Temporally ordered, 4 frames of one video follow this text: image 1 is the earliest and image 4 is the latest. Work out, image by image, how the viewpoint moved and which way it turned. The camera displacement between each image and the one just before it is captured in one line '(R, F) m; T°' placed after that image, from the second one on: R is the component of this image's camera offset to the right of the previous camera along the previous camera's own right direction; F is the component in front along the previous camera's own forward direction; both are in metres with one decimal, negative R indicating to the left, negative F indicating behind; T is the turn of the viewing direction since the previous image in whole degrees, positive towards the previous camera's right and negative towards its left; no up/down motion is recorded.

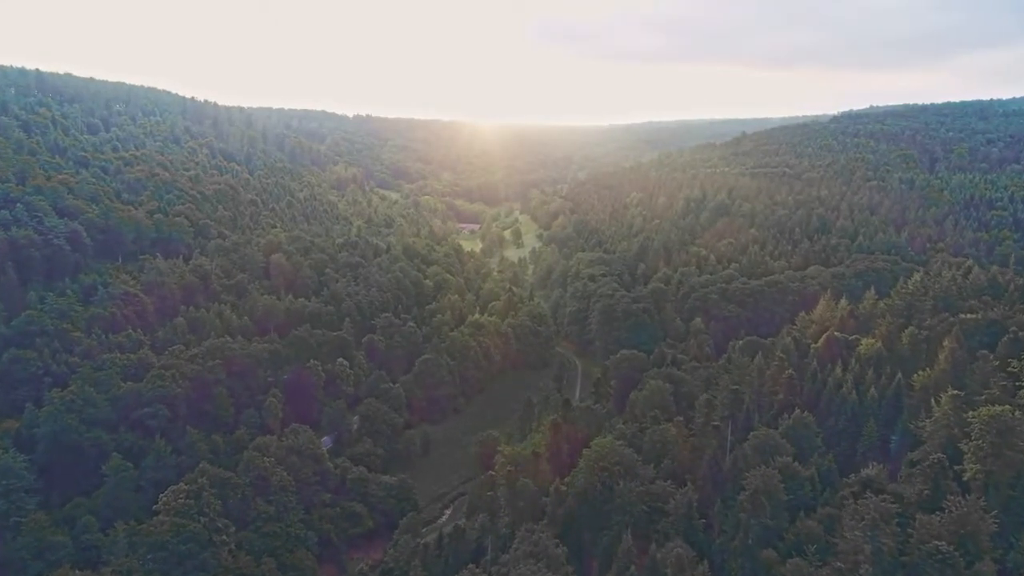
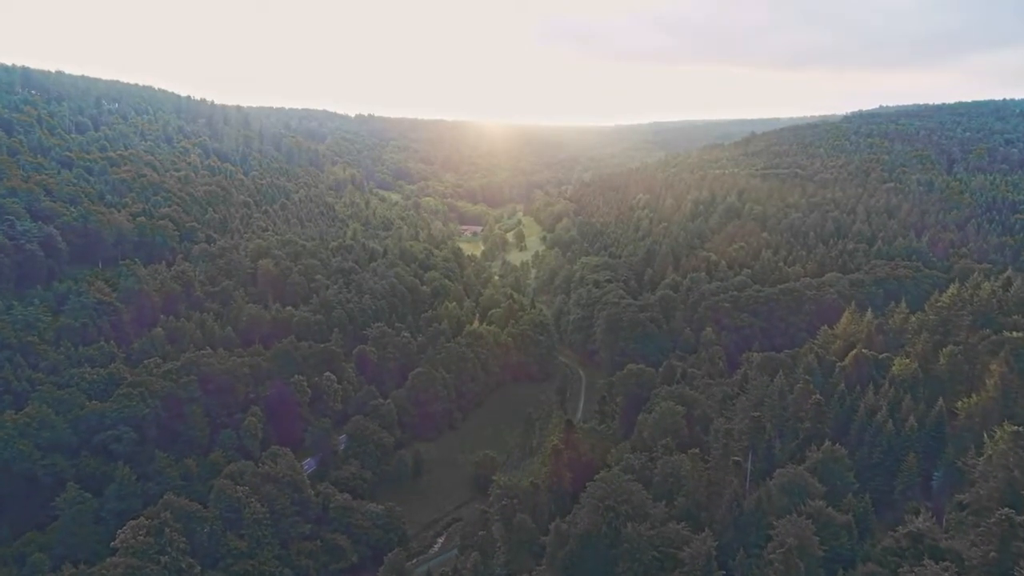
(+0.5, +4.6) m; 0°
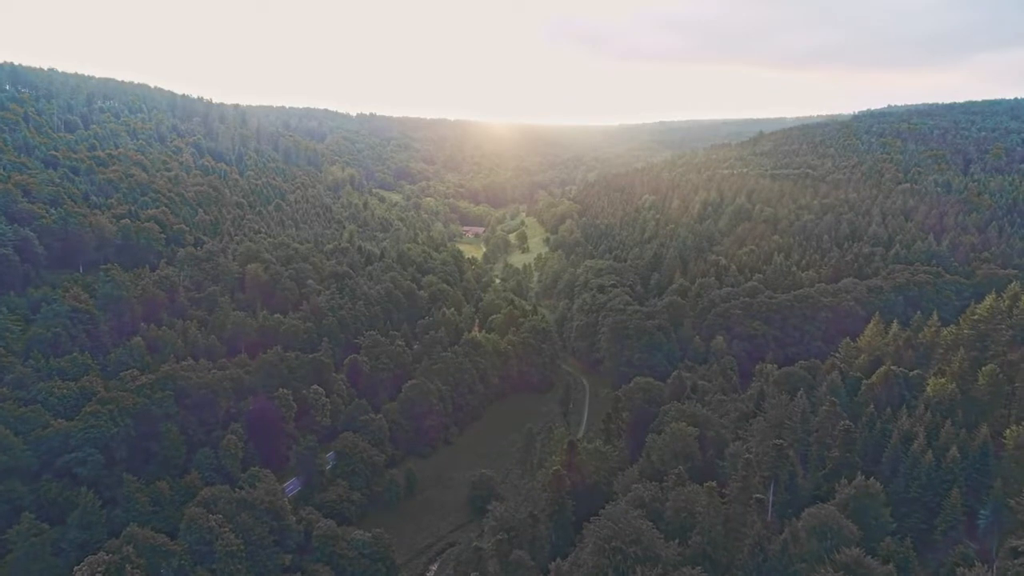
(+0.4, +4.0) m; 0°
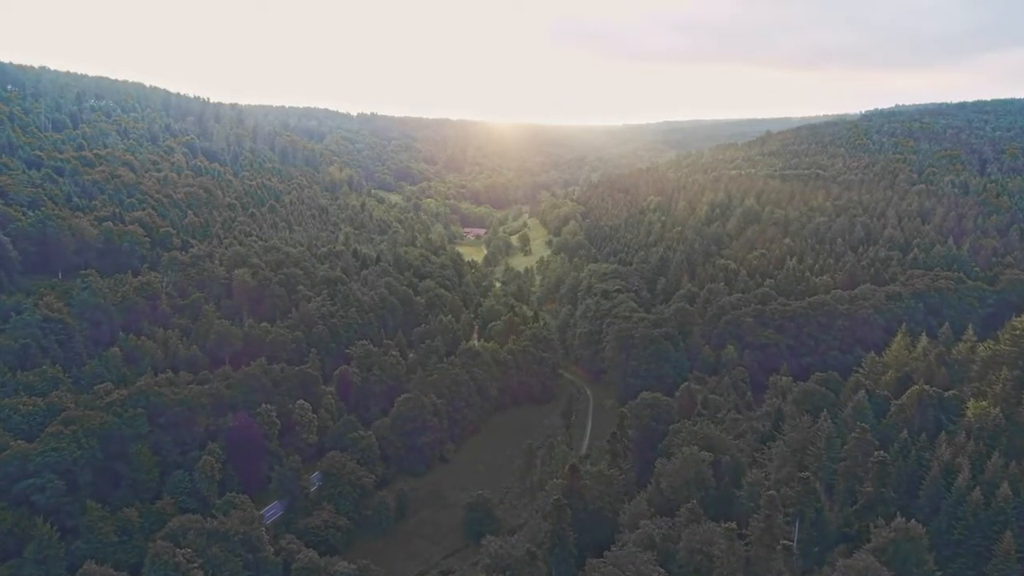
(+0.4, +3.9) m; 0°
